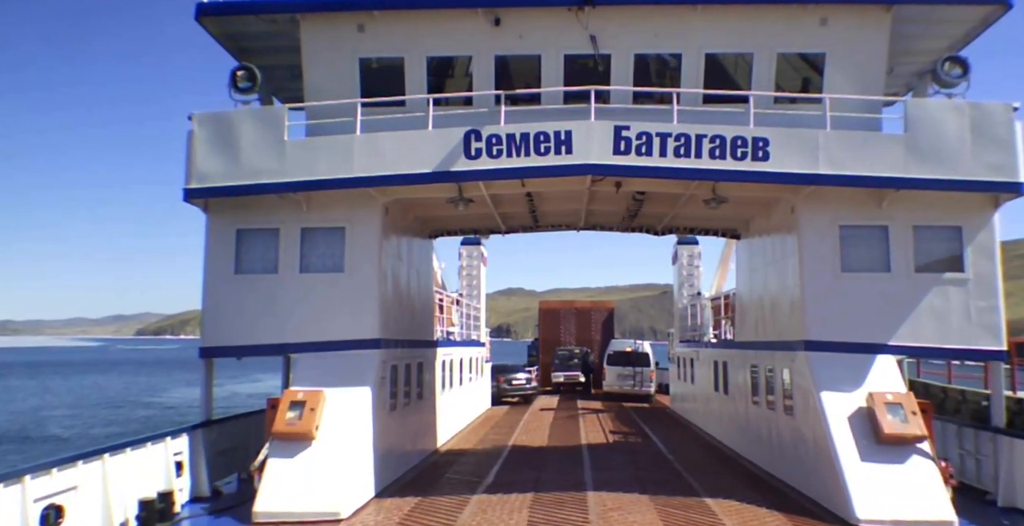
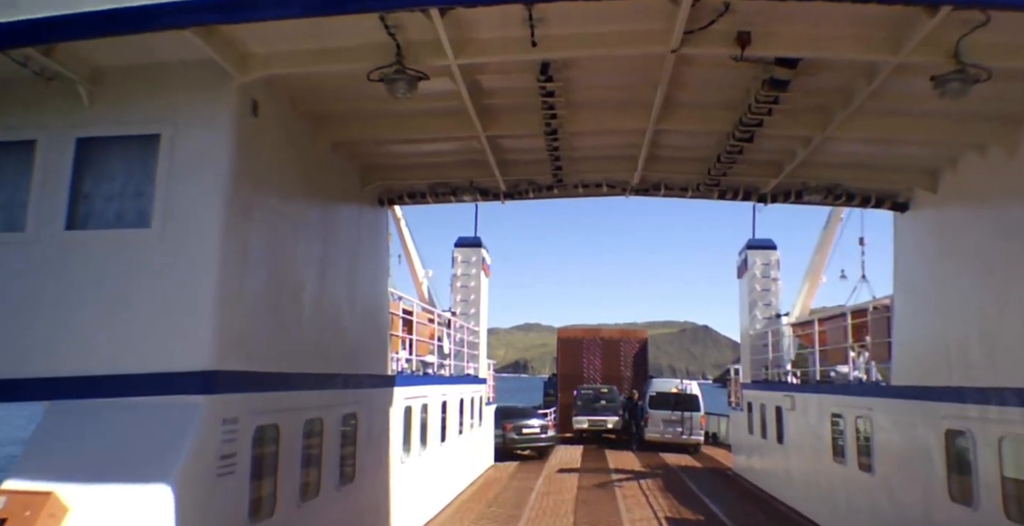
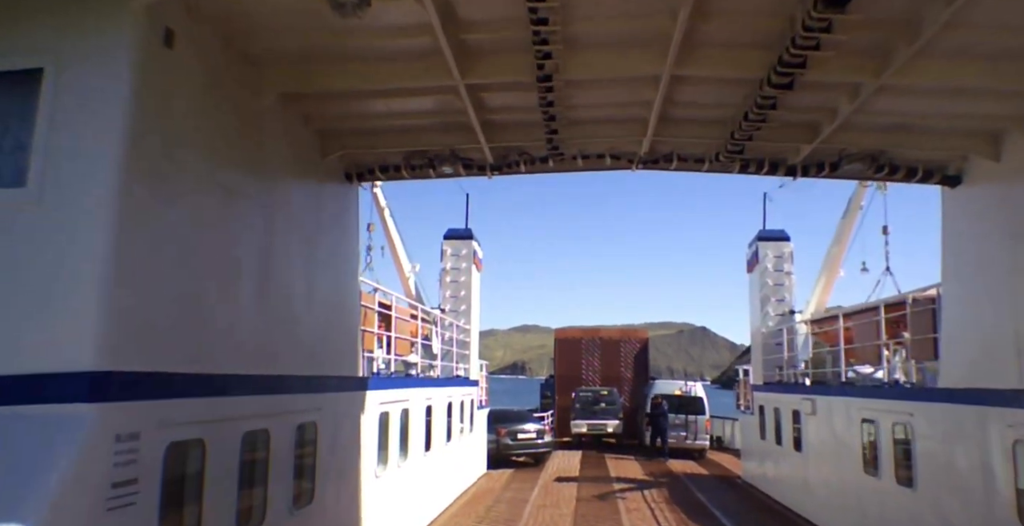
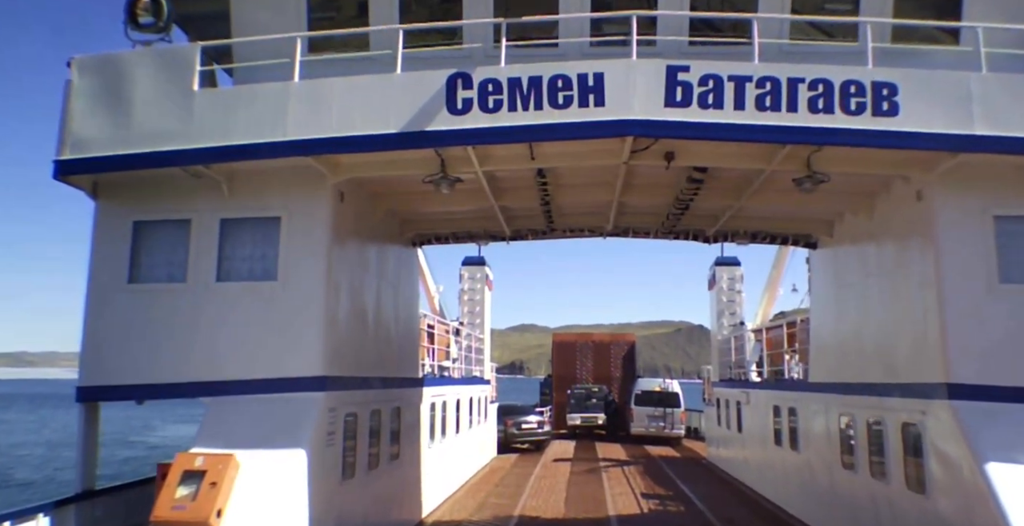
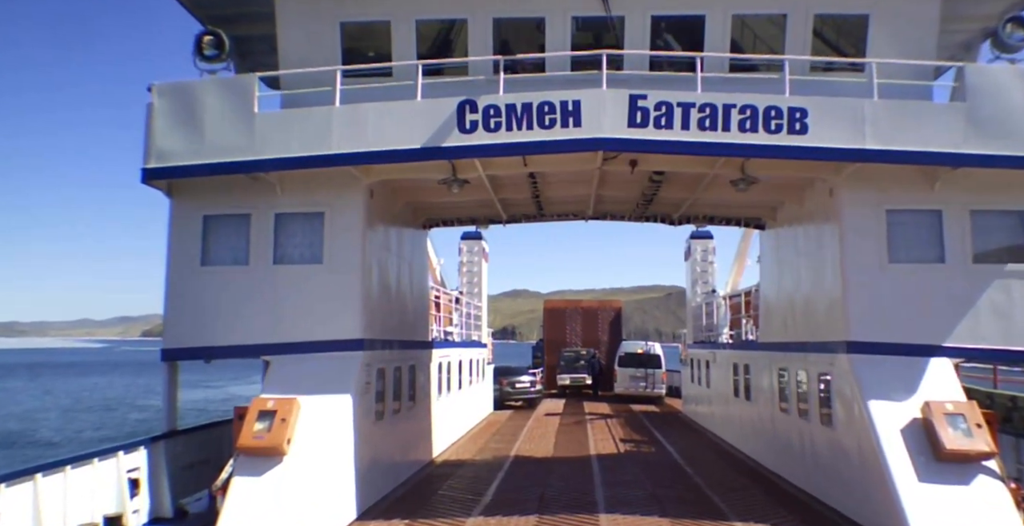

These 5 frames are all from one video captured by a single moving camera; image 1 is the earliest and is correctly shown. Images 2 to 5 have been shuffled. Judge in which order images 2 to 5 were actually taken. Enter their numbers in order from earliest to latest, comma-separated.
5, 4, 2, 3
